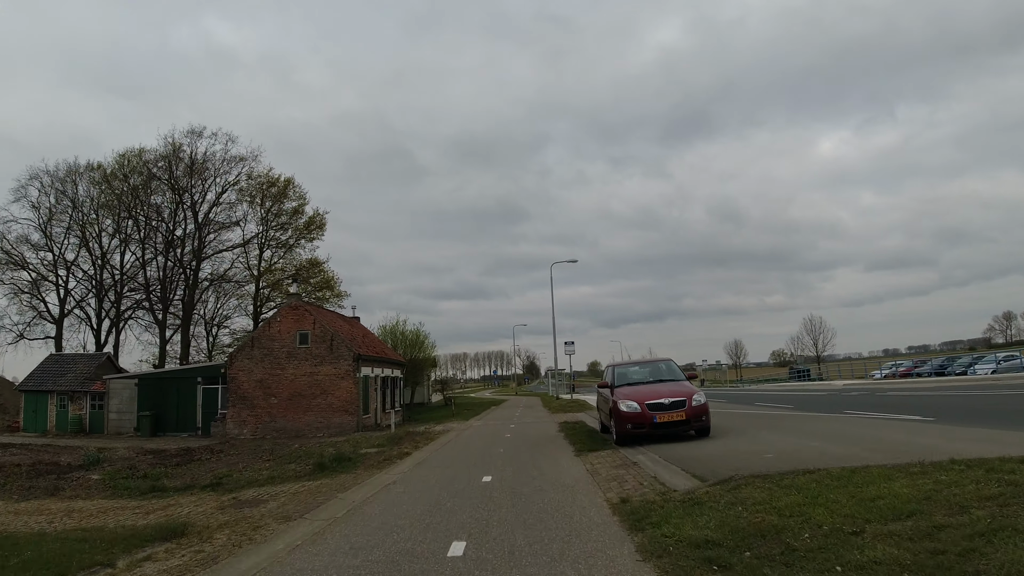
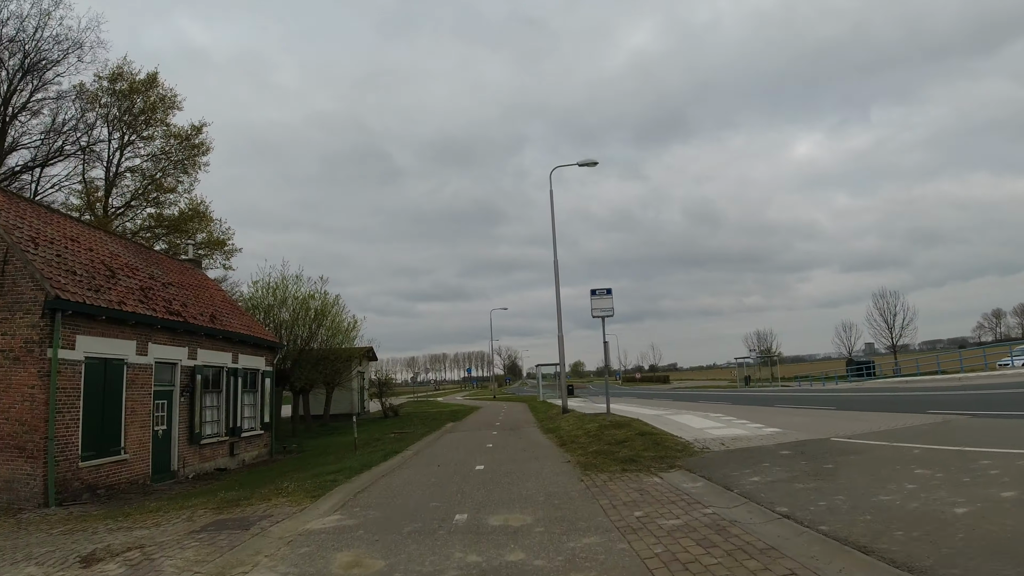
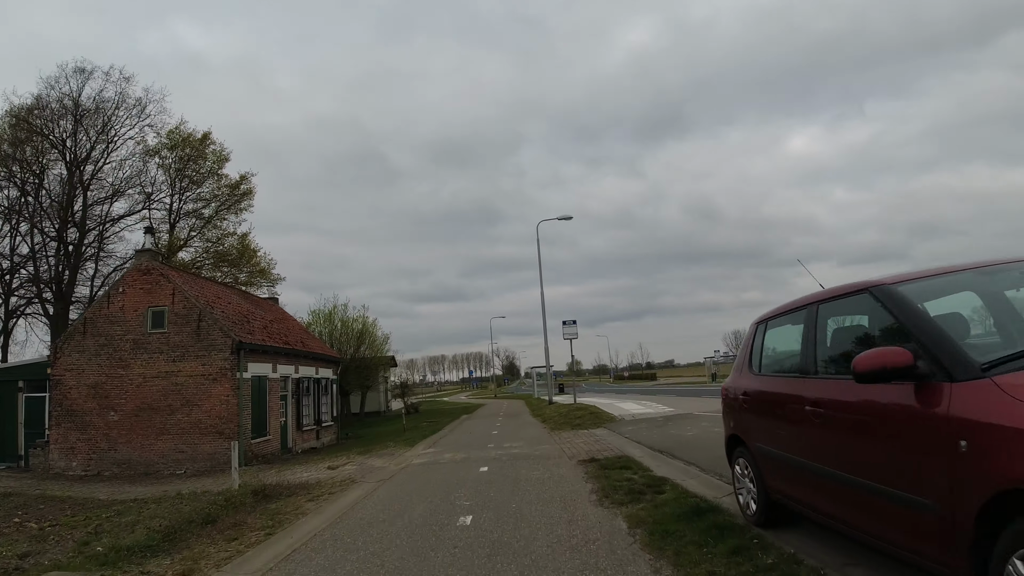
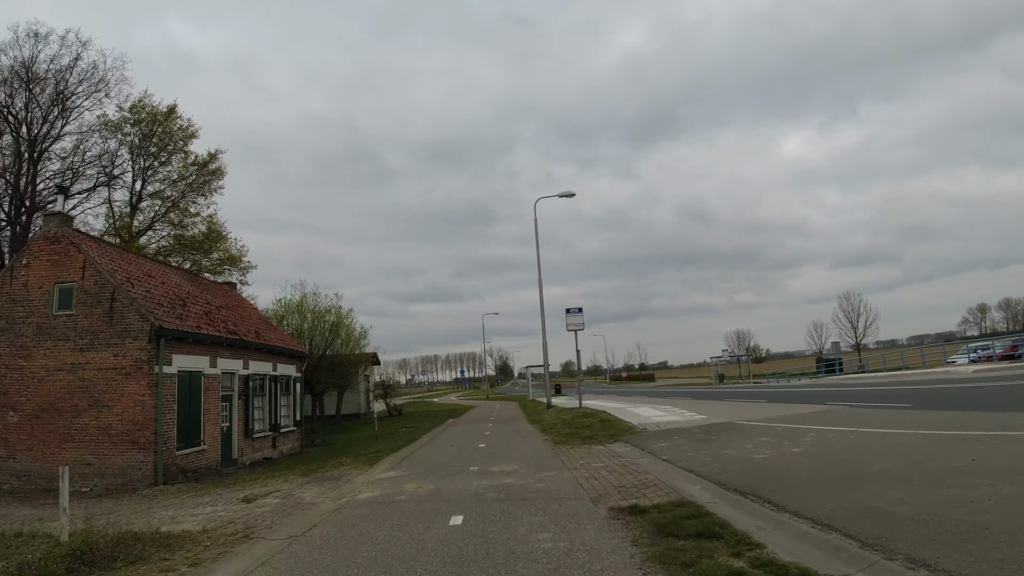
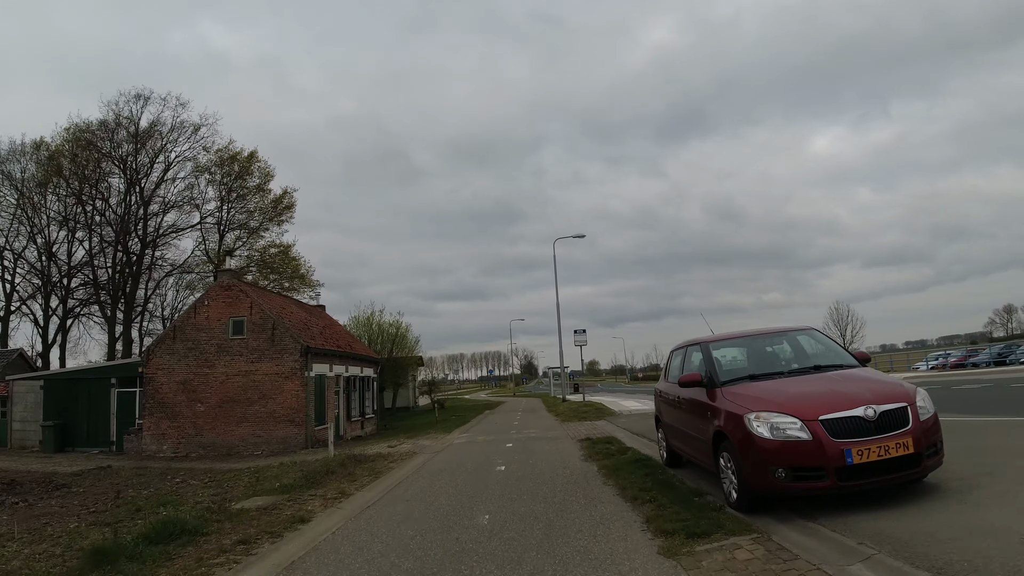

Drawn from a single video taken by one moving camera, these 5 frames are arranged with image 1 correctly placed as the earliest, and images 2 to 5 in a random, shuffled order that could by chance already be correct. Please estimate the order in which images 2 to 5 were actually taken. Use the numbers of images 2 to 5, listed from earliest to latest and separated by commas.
5, 3, 4, 2
